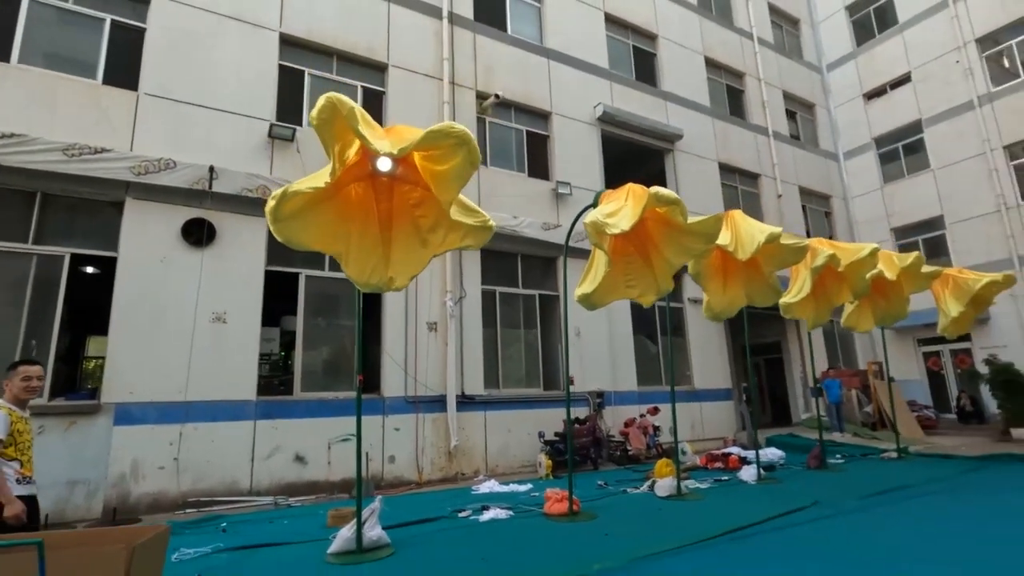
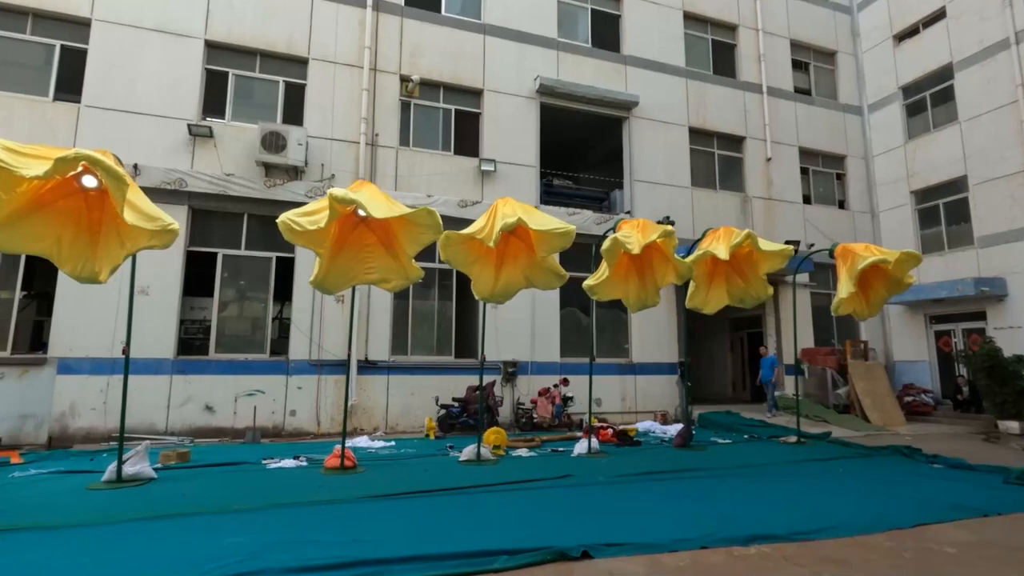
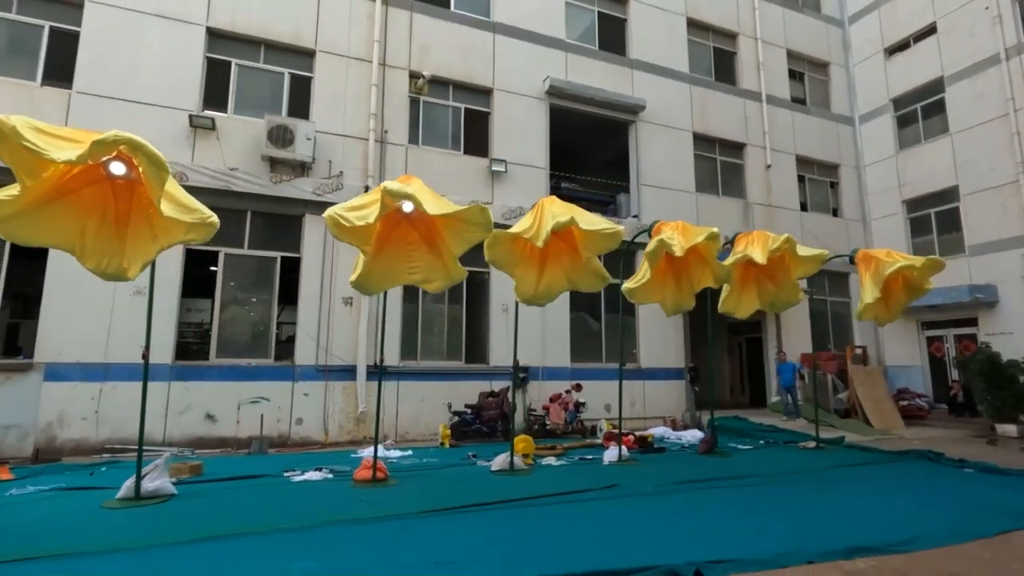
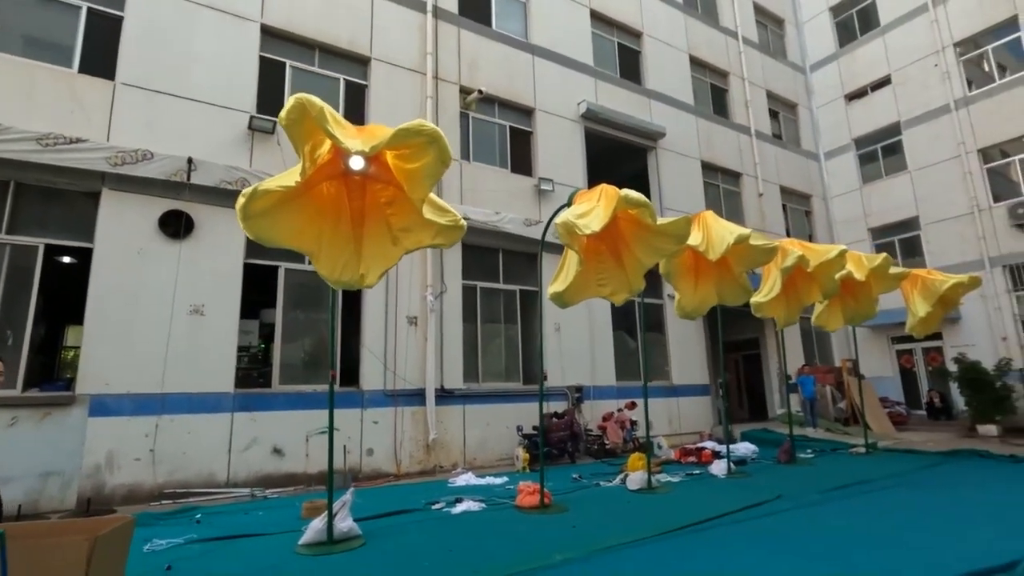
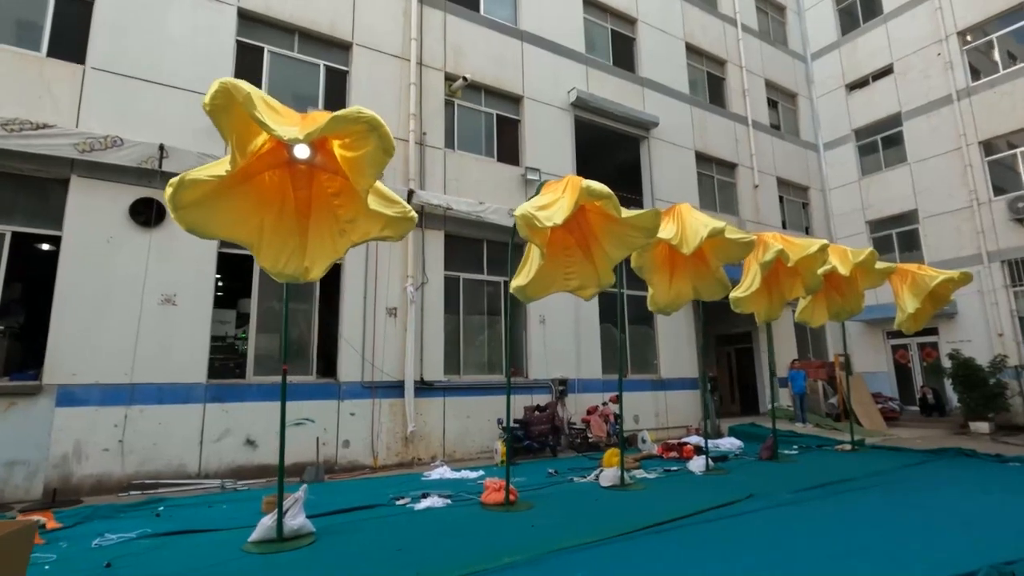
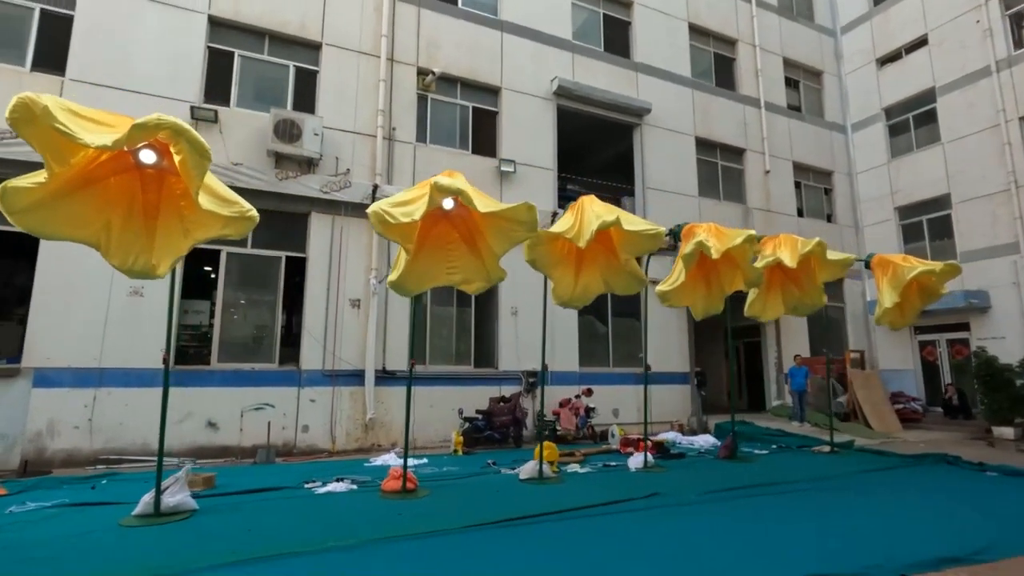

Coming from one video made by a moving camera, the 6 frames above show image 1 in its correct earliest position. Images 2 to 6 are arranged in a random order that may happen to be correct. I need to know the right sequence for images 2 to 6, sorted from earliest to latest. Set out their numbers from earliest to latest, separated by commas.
4, 5, 6, 3, 2
